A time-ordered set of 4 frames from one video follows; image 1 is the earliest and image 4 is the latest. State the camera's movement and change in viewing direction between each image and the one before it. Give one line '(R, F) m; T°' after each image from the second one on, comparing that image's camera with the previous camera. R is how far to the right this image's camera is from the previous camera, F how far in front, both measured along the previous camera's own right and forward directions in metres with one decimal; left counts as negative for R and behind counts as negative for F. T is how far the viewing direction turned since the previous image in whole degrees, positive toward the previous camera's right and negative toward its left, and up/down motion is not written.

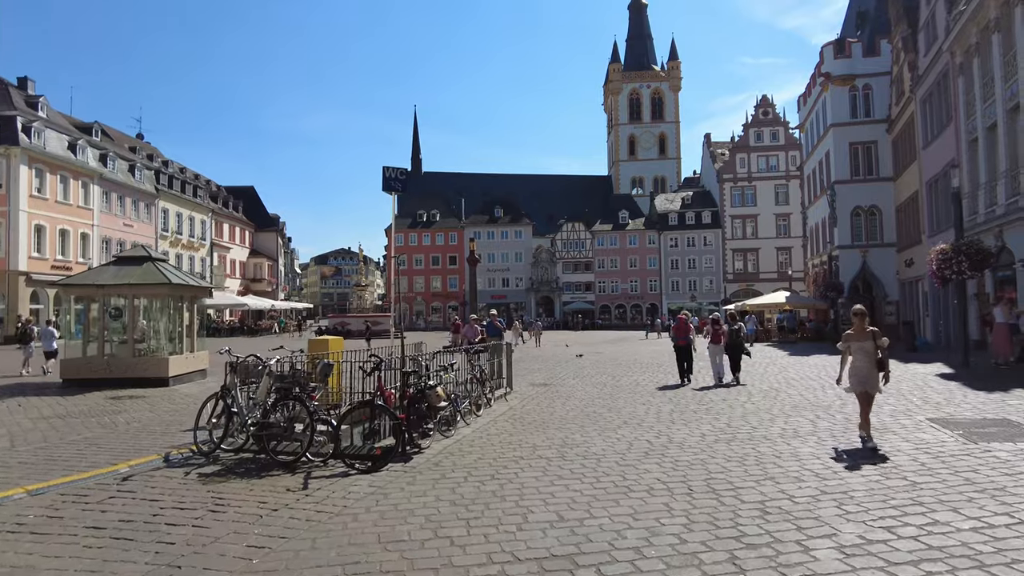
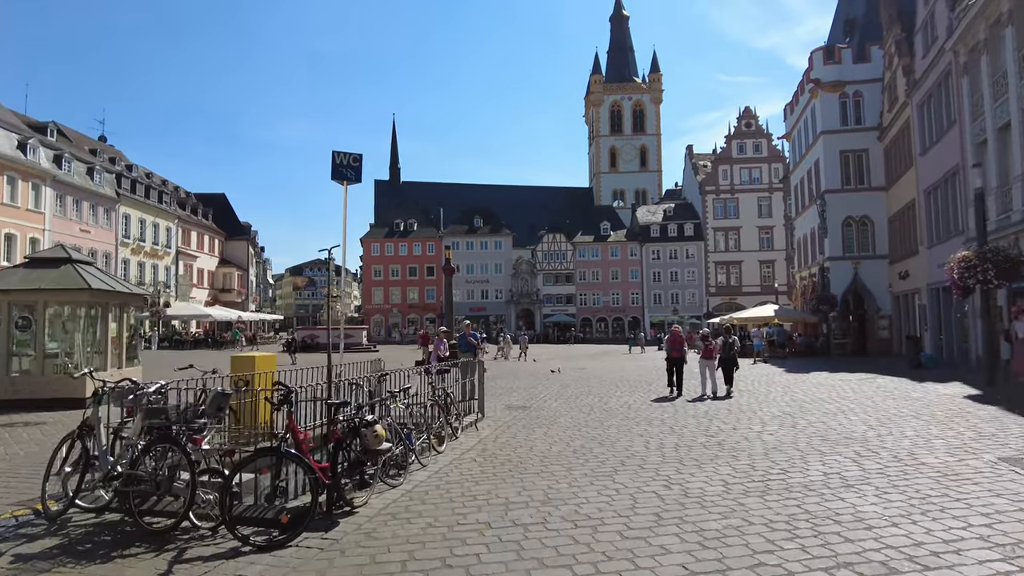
(+0.1, +1.8) m; +2°
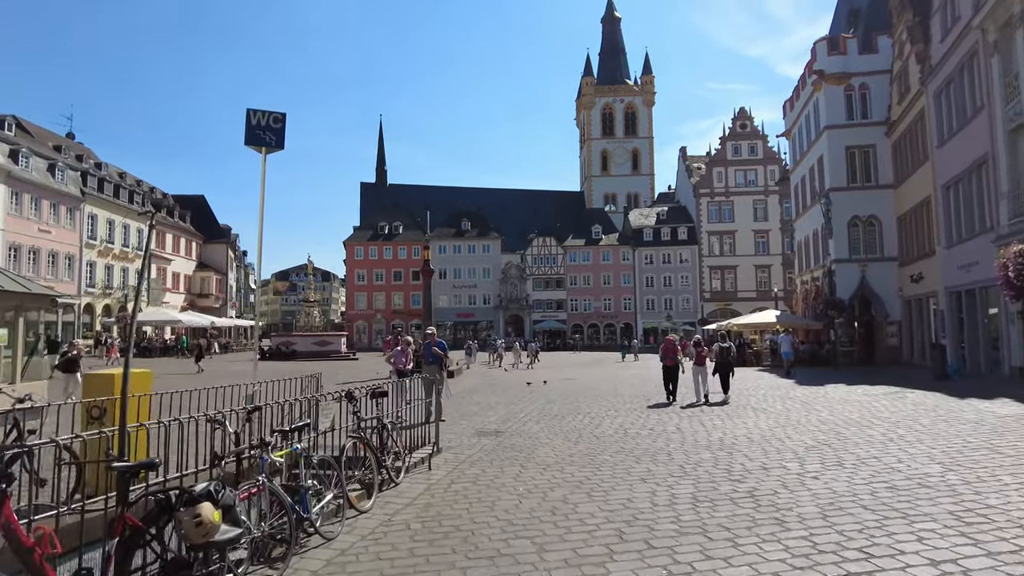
(+0.3, +2.3) m; +1°
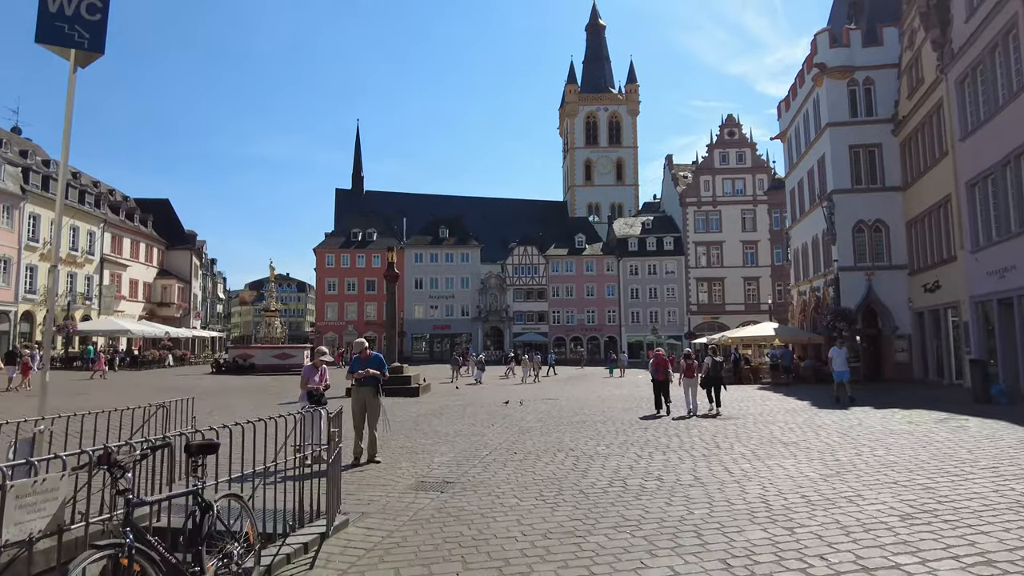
(+0.3, +3.0) m; +1°
